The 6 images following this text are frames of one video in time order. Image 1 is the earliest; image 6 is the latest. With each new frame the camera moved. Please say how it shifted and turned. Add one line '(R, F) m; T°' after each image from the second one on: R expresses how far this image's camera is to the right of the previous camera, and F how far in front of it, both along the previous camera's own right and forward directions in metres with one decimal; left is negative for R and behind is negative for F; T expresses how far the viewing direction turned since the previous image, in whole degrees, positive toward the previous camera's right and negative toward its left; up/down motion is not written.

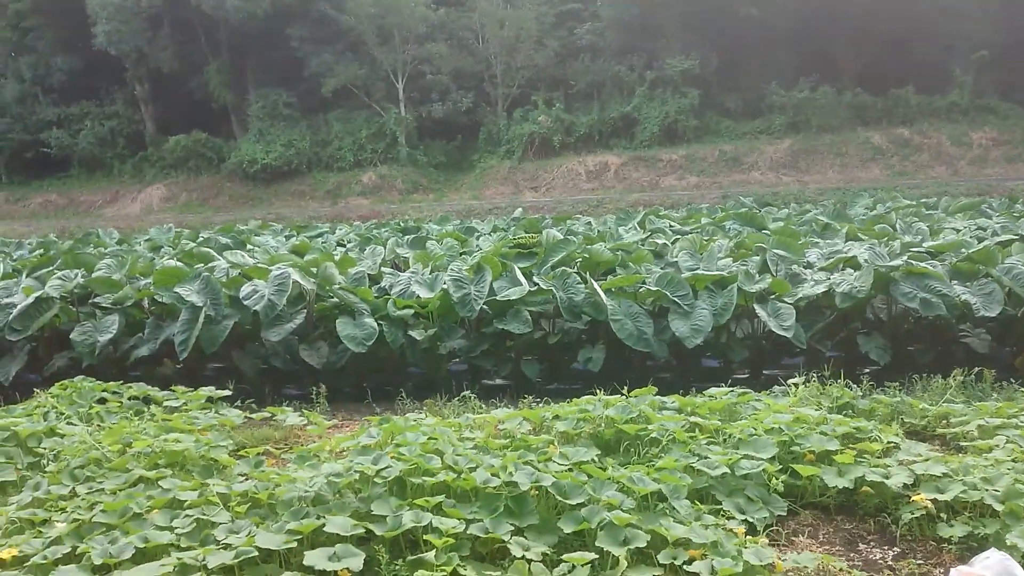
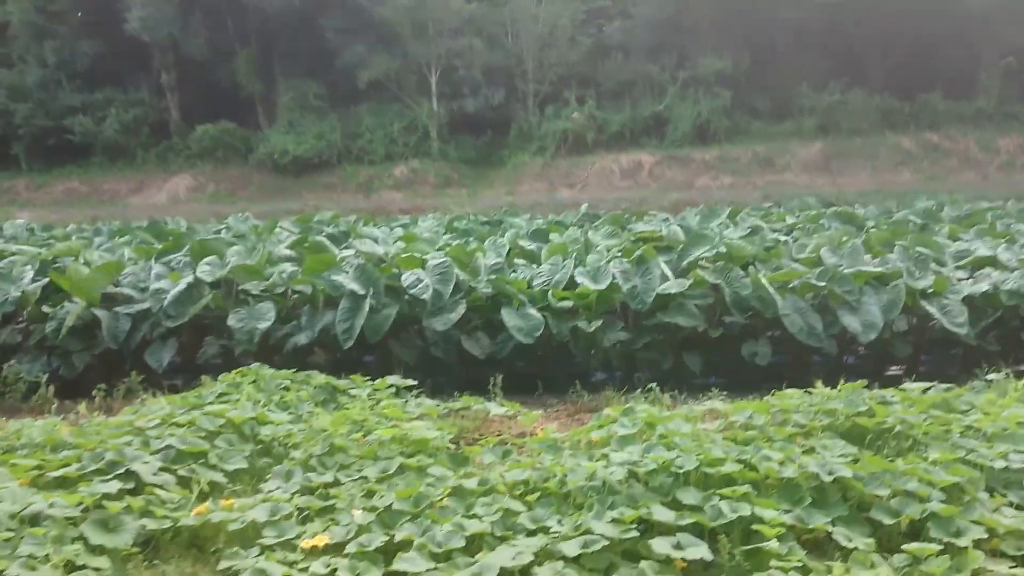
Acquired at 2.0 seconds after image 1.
(-1.3, +0.1) m; +2°
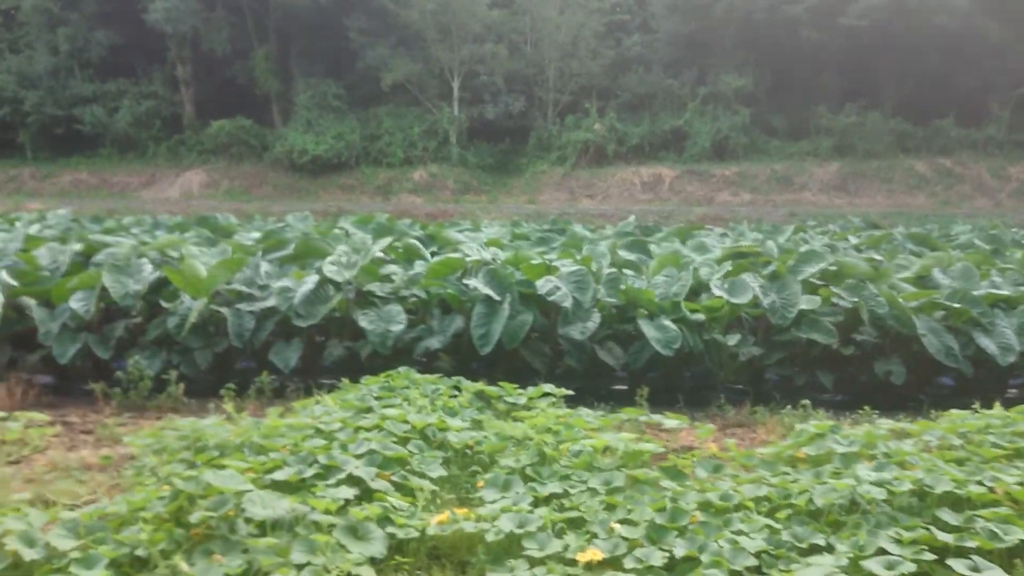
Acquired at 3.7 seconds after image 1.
(-1.1, +0.1) m; +2°
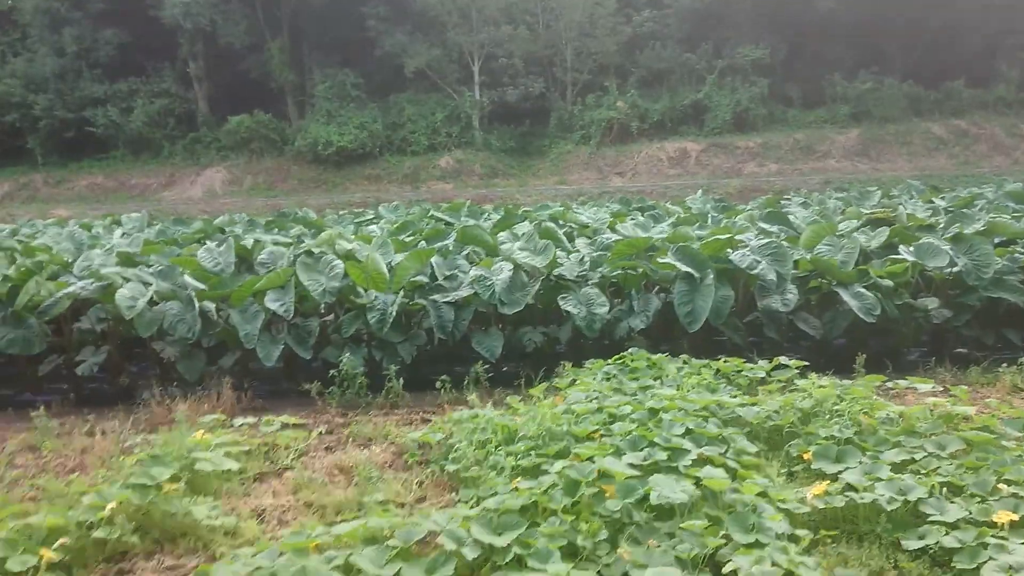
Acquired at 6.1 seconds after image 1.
(-1.5, +0.1) m; +2°
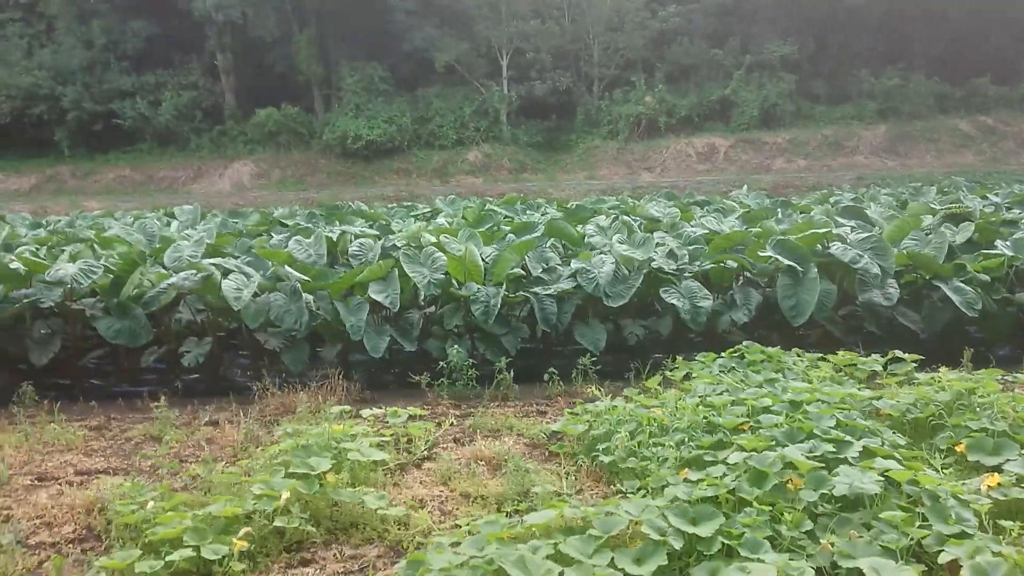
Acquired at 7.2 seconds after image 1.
(-0.7, 0.0) m; 0°
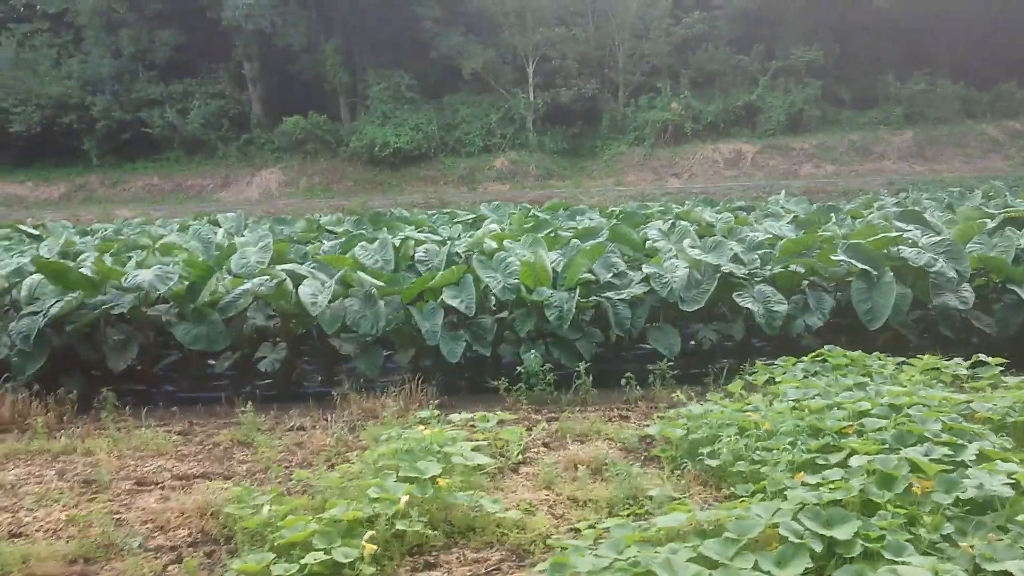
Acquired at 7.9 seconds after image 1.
(-0.4, 0.0) m; -1°
